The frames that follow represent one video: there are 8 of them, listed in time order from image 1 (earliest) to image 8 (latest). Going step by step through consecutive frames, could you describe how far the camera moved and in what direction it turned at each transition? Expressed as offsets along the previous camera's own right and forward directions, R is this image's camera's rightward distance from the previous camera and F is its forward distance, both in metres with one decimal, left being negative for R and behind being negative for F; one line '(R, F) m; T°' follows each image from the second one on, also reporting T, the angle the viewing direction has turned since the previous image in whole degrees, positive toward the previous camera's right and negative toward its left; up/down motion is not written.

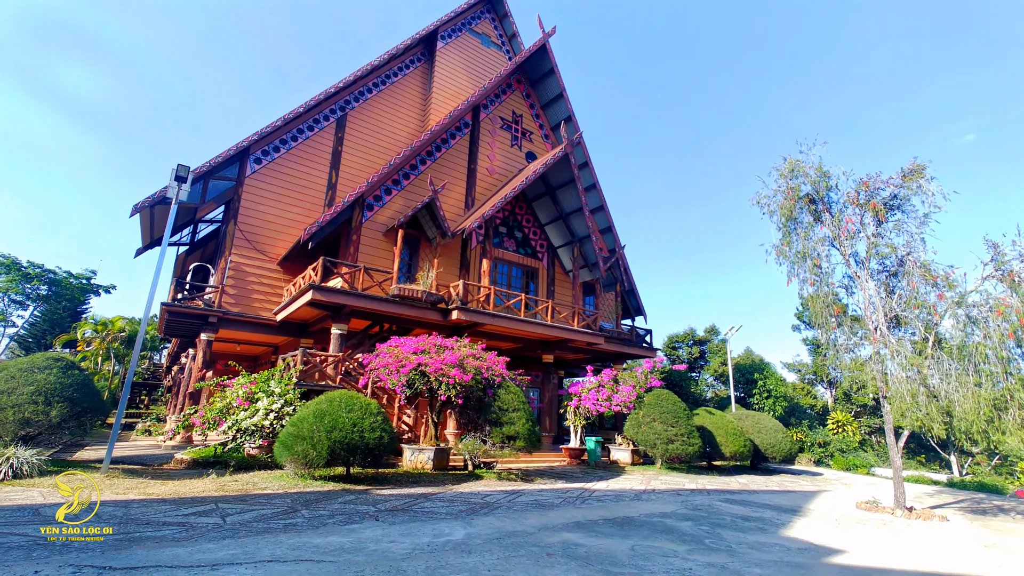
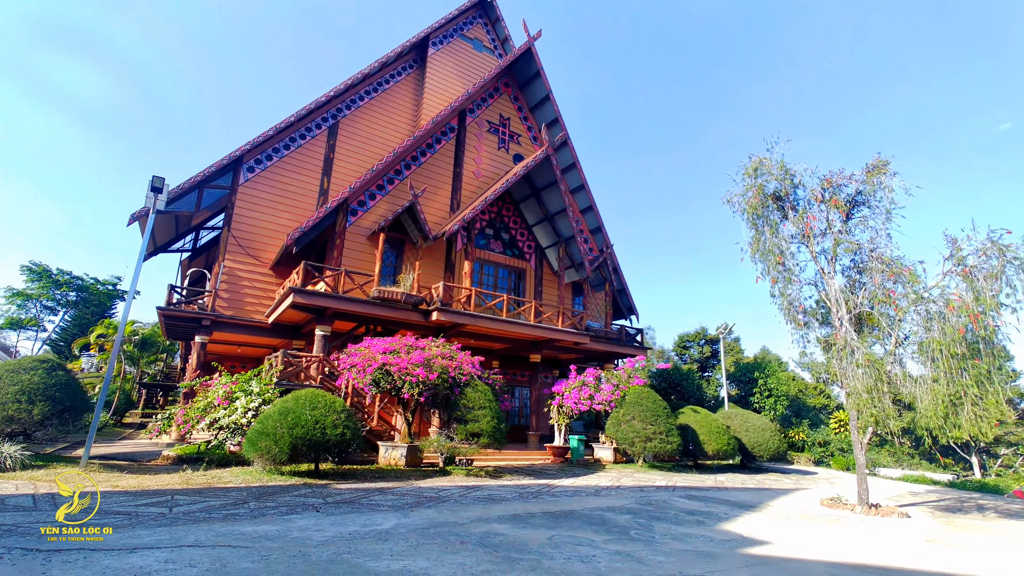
(+1.2, -0.2) m; -3°
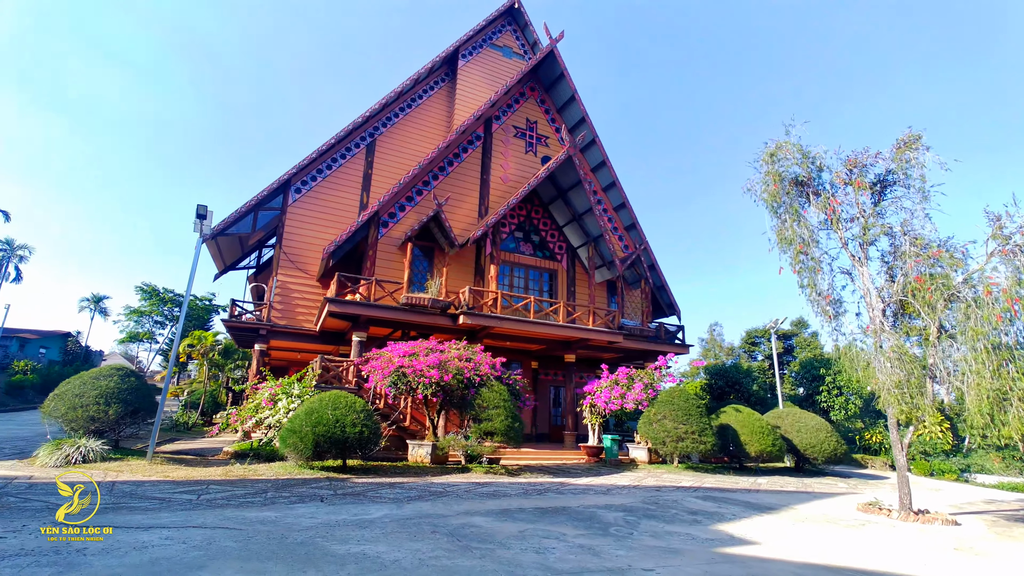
(+1.4, -0.2) m; -8°
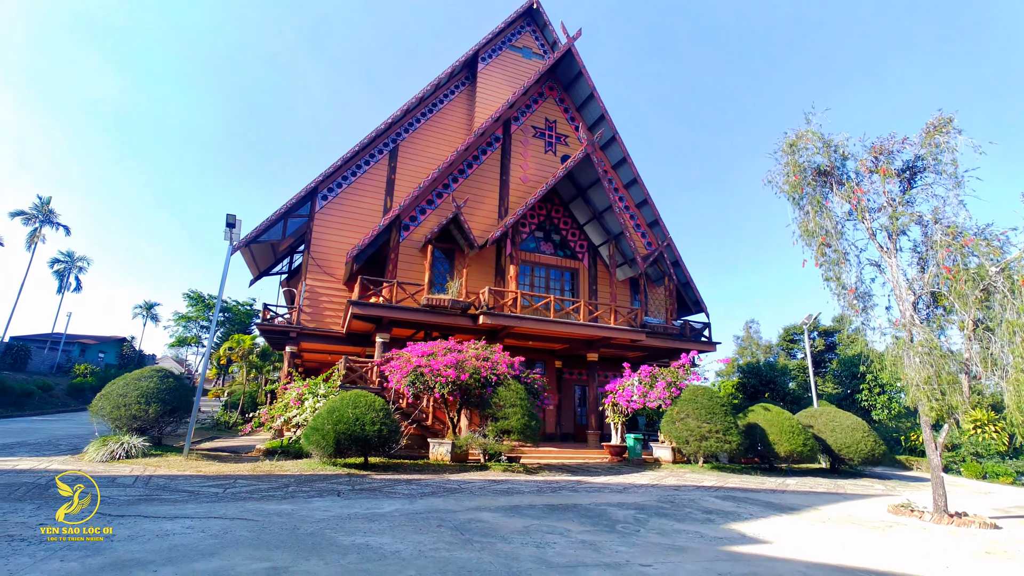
(+0.4, -0.1) m; -4°
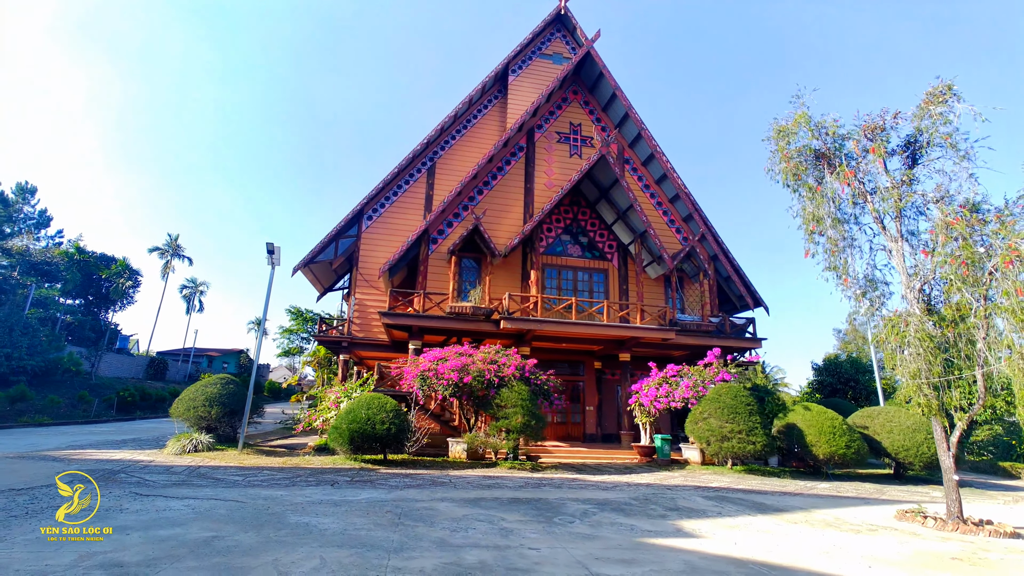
(+2.2, -0.3) m; -11°
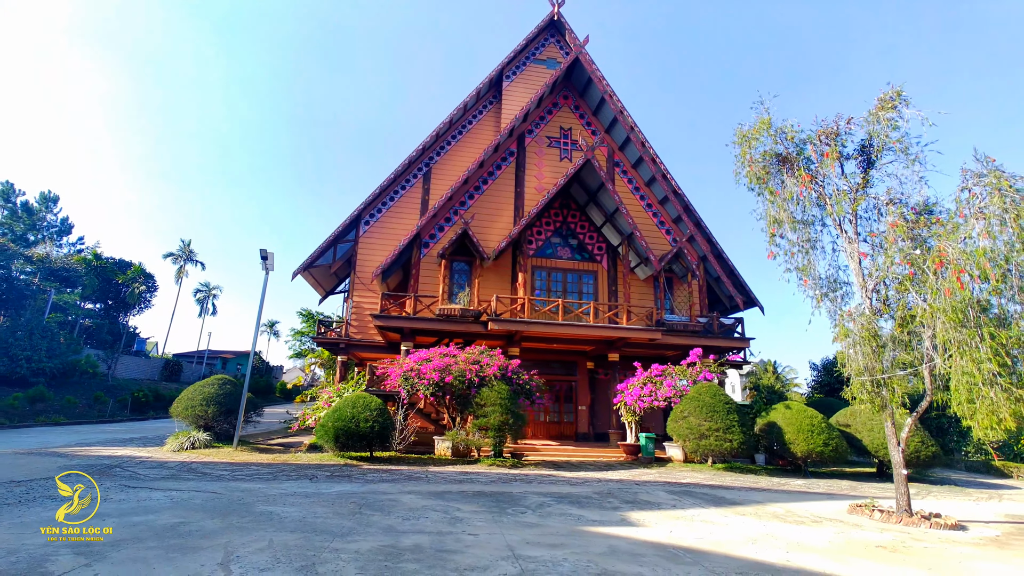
(+0.9, -0.4) m; -2°
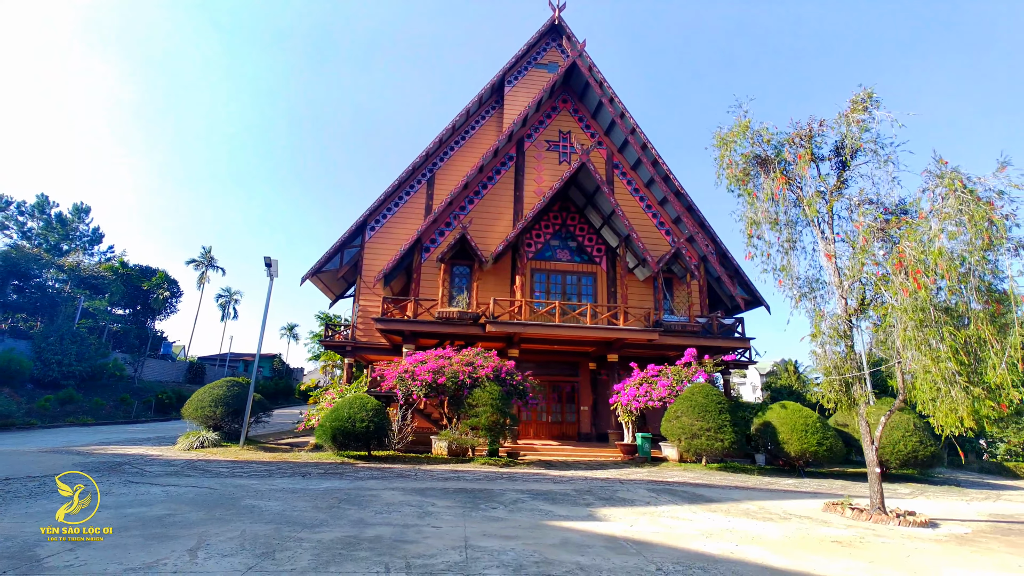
(+0.7, -0.3) m; -2°
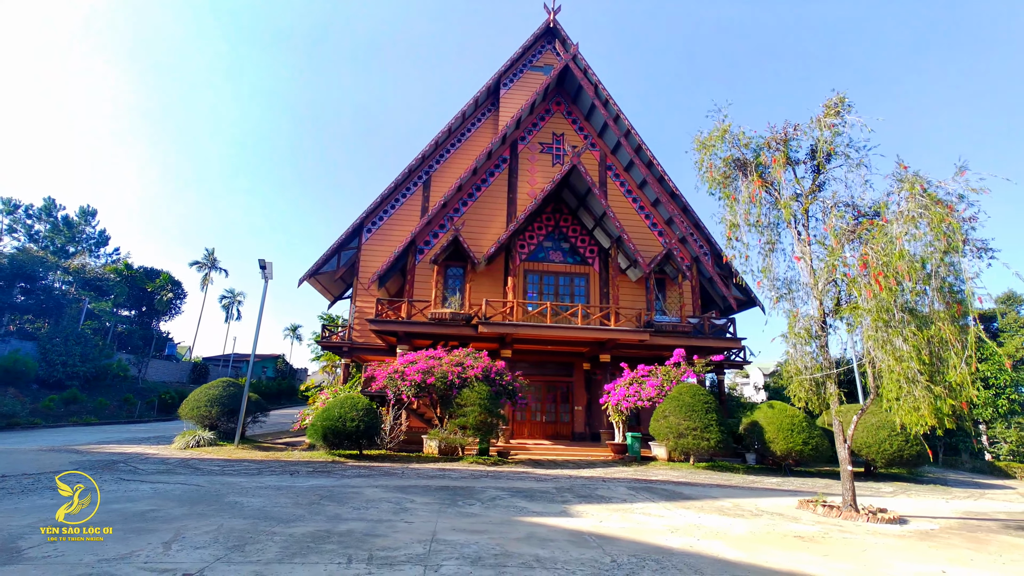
(+0.4, -0.2) m; -1°
